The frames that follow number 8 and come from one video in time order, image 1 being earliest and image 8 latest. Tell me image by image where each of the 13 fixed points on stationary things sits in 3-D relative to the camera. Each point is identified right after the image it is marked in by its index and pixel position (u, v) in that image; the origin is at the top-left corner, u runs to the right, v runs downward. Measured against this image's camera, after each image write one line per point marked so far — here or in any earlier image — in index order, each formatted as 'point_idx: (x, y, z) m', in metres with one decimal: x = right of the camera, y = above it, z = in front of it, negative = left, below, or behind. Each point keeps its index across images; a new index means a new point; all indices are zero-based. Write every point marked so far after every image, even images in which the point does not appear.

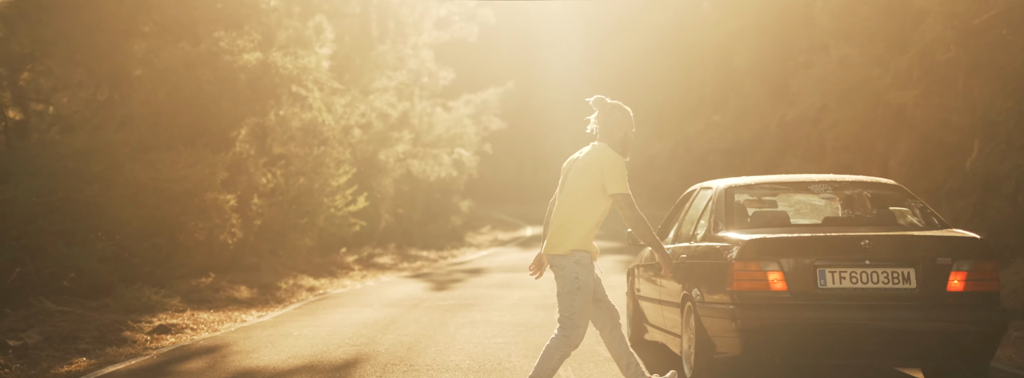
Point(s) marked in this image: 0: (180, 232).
0: (-4.2, -0.6, +11.3) m
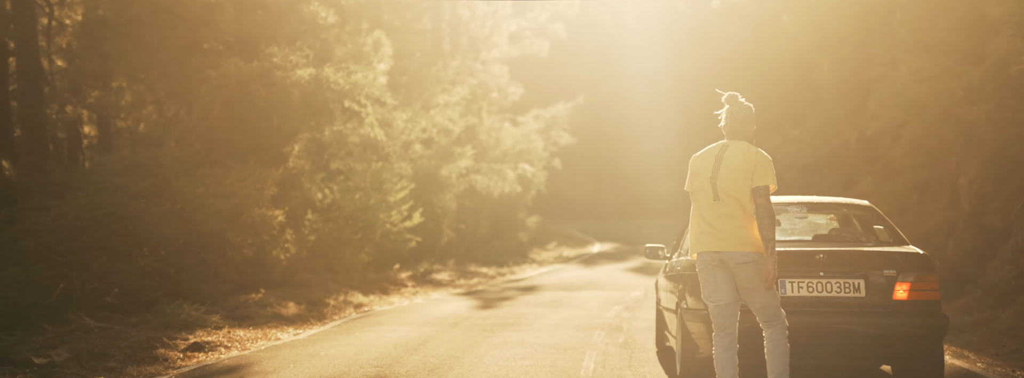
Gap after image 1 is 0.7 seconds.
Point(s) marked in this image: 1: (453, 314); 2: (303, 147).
0: (-3.7, -0.8, +11.4) m
1: (-0.8, -1.6, +11.5) m
2: (-3.4, +0.7, +14.4) m
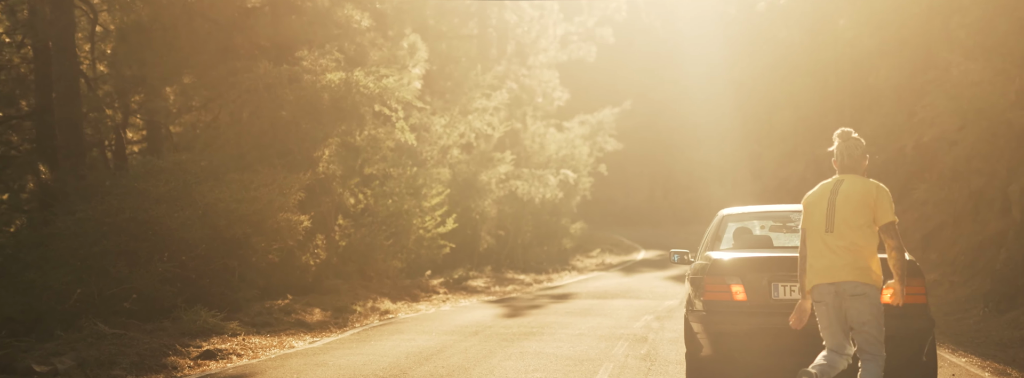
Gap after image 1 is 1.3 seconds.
0: (-3.3, -0.8, +11.4) m
1: (-0.5, -1.7, +11.3) m
2: (-2.9, +0.7, +14.4) m
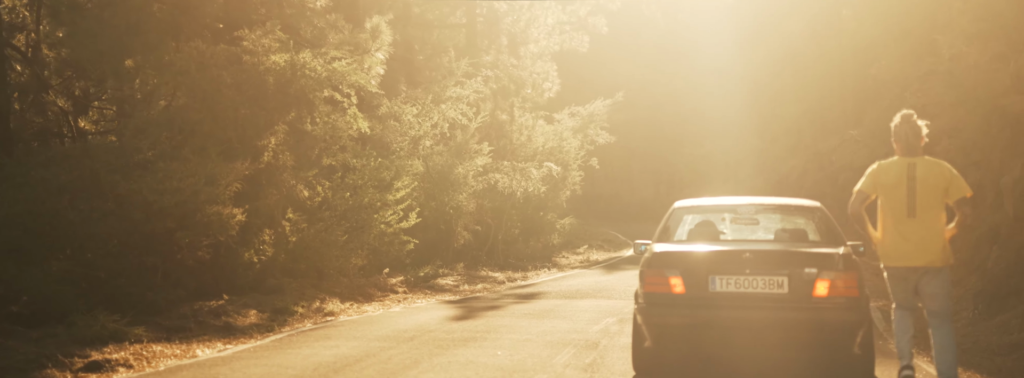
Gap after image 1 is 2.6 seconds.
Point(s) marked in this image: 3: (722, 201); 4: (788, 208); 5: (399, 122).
0: (-4.0, -0.7, +10.5) m
1: (-1.1, -1.6, +10.4) m
2: (-3.5, +0.8, +13.5) m
3: (+2.0, -0.1, +8.7) m
4: (+2.6, -0.2, +8.3) m
5: (-2.4, +1.4, +18.9) m
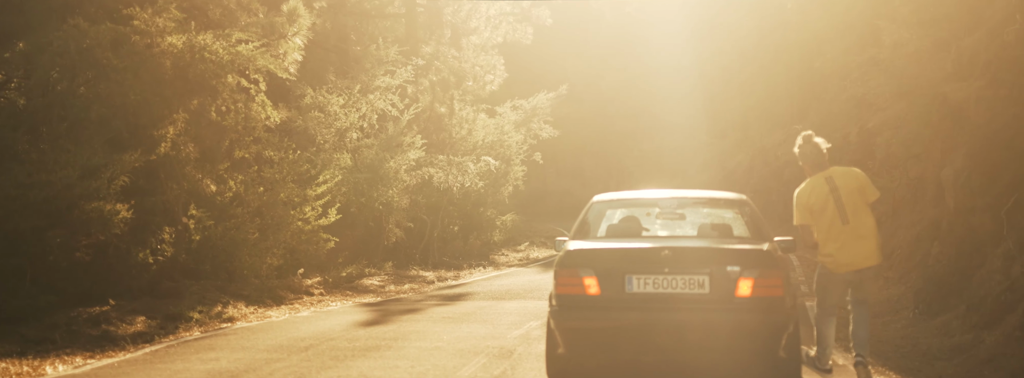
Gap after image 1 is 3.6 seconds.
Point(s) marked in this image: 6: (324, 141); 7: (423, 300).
0: (-4.9, -0.7, +9.5) m
1: (-2.0, -1.5, +9.5) m
2: (-4.6, +0.8, +12.4) m
3: (+1.2, 0.0, +7.9) m
4: (+1.8, -0.1, +7.6) m
5: (-3.8, +1.5, +17.8) m
6: (-3.7, +1.0, +17.8) m
7: (-1.3, -1.7, +13.5) m
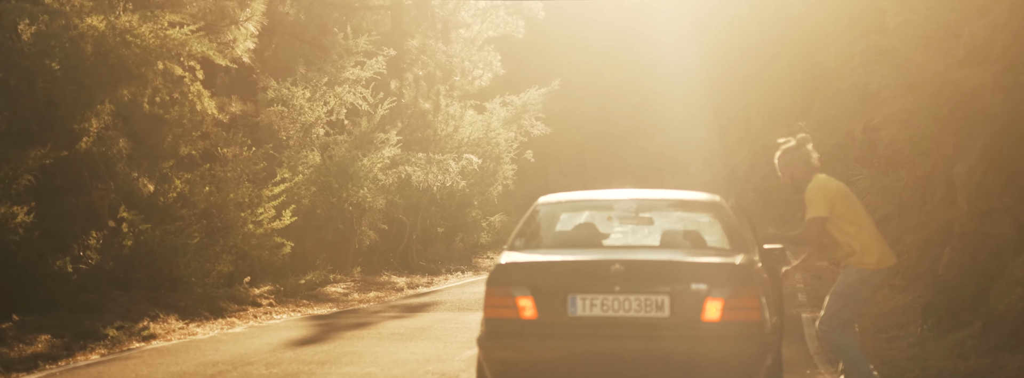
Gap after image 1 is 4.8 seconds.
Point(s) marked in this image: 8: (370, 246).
0: (-5.4, -0.7, +8.3) m
1: (-2.5, -1.5, +8.3) m
2: (-5.0, +0.8, +11.2) m
3: (+0.7, -0.1, +6.7) m
4: (+1.3, -0.1, +6.4) m
5: (-4.2, +1.5, +16.7) m
6: (-4.2, +1.0, +16.6) m
7: (-1.8, -1.7, +12.3) m
8: (-3.0, -1.2, +19.6) m
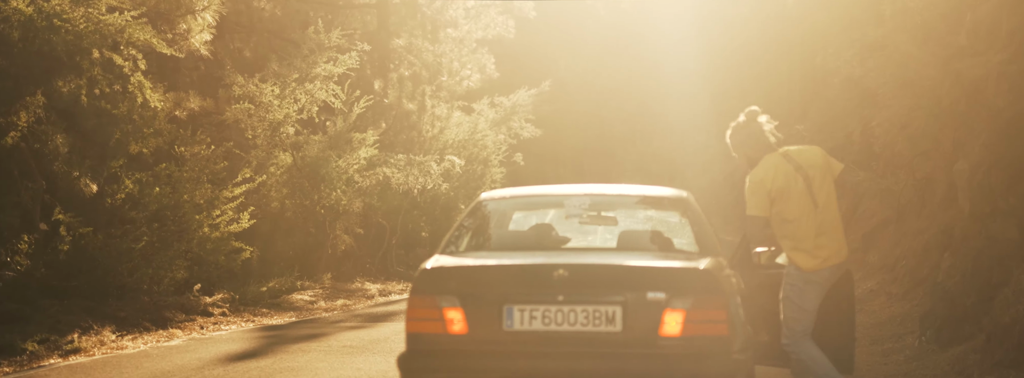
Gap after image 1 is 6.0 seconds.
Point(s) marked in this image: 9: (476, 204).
0: (-5.8, -0.7, +7.5) m
1: (-2.9, -1.5, +7.4) m
2: (-5.4, +0.8, +10.4) m
3: (+0.3, 0.0, +5.9) m
4: (+0.9, -0.1, +5.5) m
5: (-4.6, +1.5, +15.8) m
6: (-4.5, +0.9, +15.7) m
7: (-2.2, -1.7, +11.4) m
8: (-3.4, -1.3, +18.7) m
9: (-0.2, -0.1, +5.9) m
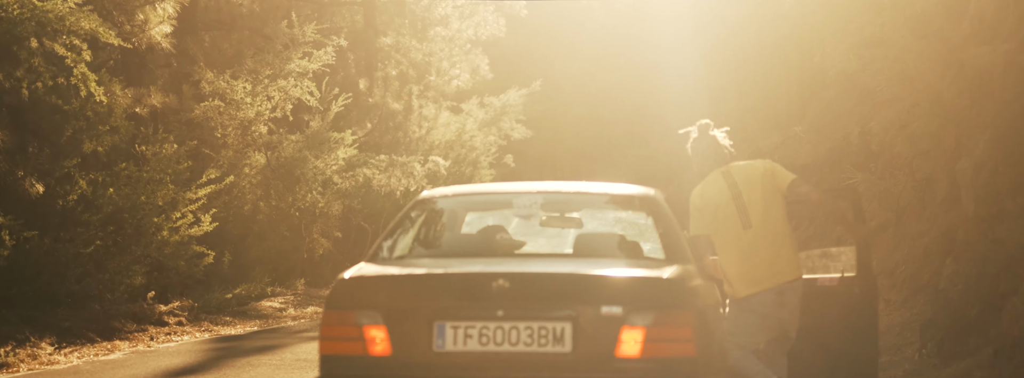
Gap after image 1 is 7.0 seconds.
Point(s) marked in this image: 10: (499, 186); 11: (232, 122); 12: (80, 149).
0: (-6.1, -0.7, +6.8) m
1: (-3.2, -1.5, +6.7) m
2: (-5.7, +0.8, +9.7) m
3: (0.0, 0.0, +5.2) m
4: (+0.6, -0.1, +4.9) m
5: (-4.9, +1.5, +15.1) m
6: (-4.8, +0.9, +15.1) m
7: (-2.5, -1.7, +10.7) m
8: (-3.7, -1.3, +18.0) m
9: (-0.5, -0.1, +5.2) m
10: (-0.1, 0.0, +5.2) m
11: (-4.7, +1.1, +15.0) m
12: (-5.5, +0.5, +10.9) m
